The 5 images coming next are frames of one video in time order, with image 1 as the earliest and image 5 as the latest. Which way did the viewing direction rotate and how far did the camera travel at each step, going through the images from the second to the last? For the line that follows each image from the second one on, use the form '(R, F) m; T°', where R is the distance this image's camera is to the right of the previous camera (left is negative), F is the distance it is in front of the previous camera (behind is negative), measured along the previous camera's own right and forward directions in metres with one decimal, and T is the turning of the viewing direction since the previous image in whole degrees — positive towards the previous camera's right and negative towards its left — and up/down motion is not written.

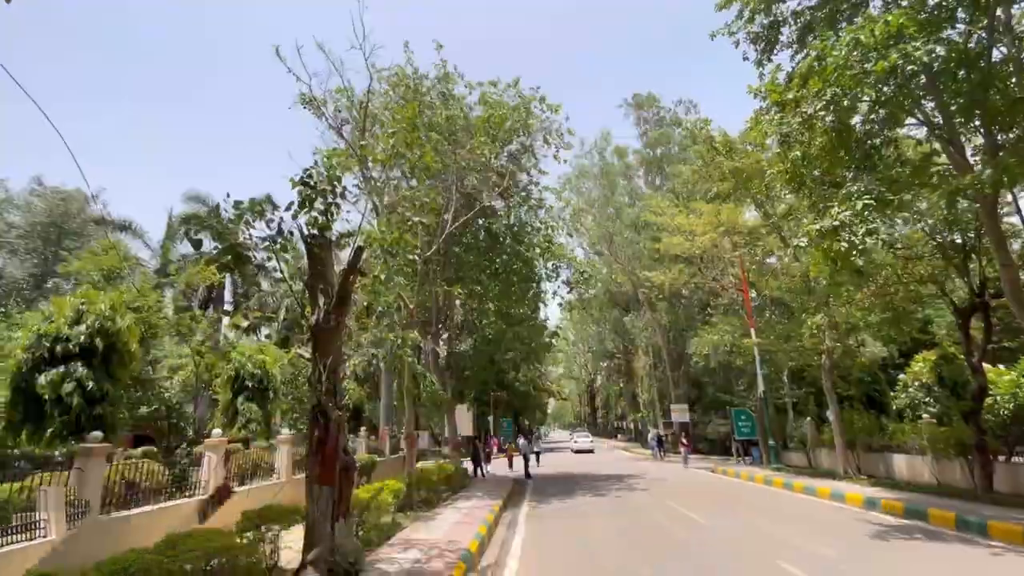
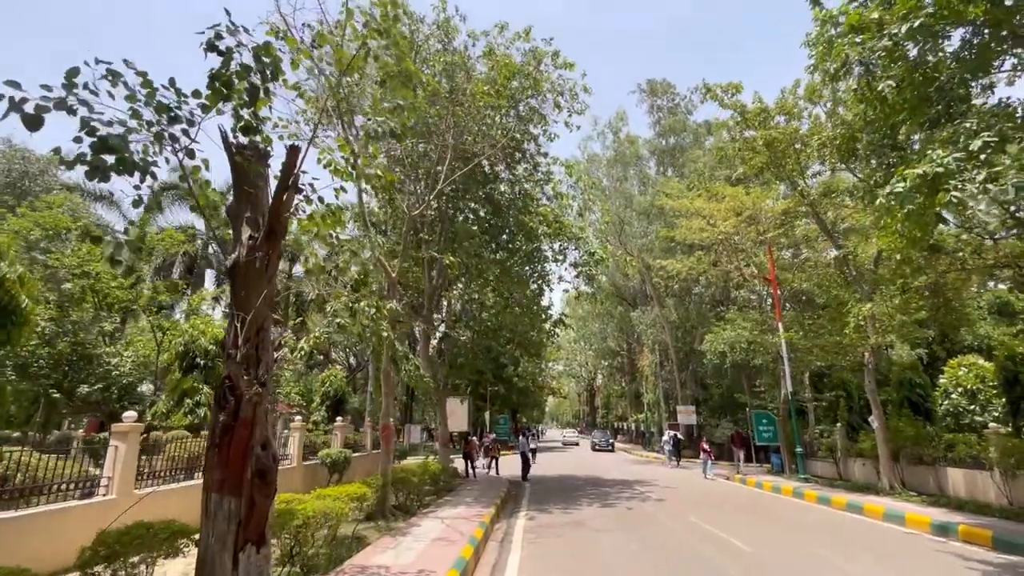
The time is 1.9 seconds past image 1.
(0.0, +2.1) m; 0°
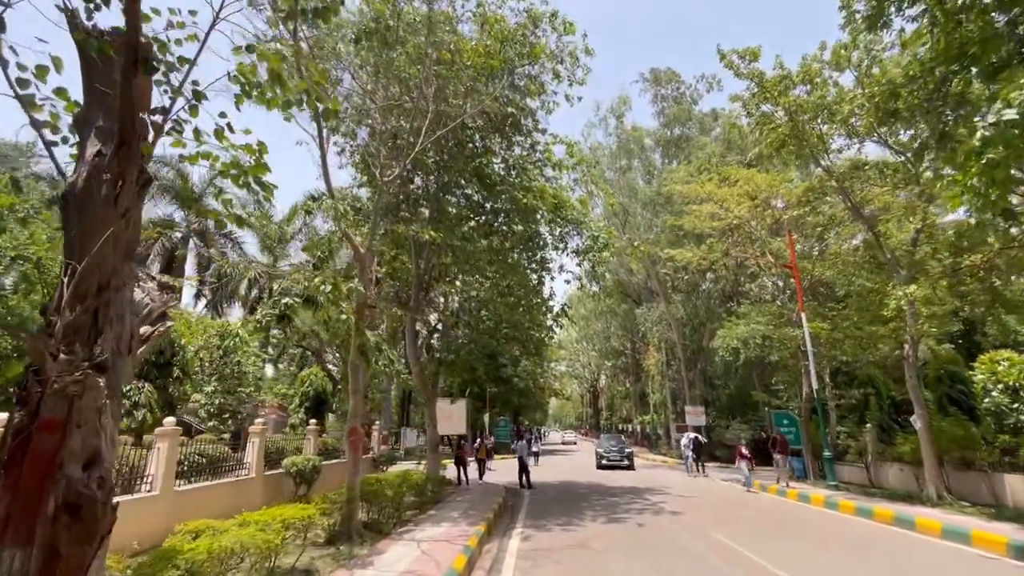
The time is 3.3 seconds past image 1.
(+0.2, +1.7) m; 0°
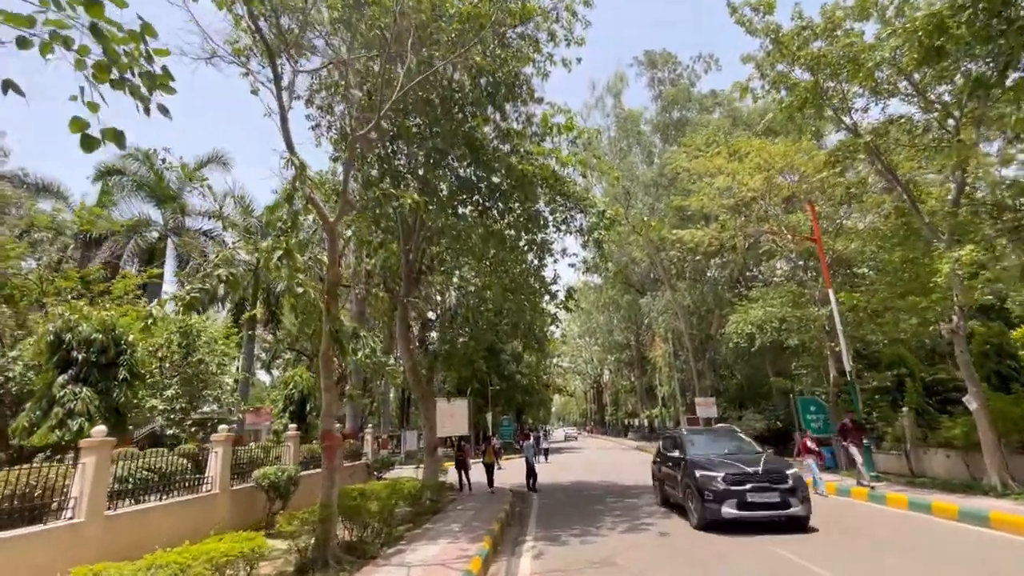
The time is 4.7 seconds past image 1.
(0.0, +1.5) m; 0°
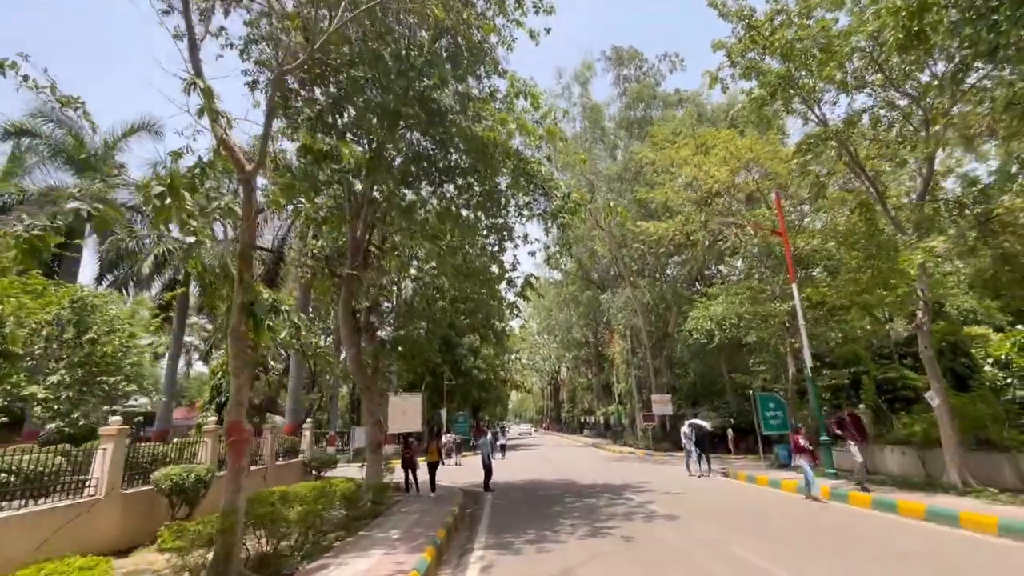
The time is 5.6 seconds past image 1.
(+0.1, +0.9) m; +4°
